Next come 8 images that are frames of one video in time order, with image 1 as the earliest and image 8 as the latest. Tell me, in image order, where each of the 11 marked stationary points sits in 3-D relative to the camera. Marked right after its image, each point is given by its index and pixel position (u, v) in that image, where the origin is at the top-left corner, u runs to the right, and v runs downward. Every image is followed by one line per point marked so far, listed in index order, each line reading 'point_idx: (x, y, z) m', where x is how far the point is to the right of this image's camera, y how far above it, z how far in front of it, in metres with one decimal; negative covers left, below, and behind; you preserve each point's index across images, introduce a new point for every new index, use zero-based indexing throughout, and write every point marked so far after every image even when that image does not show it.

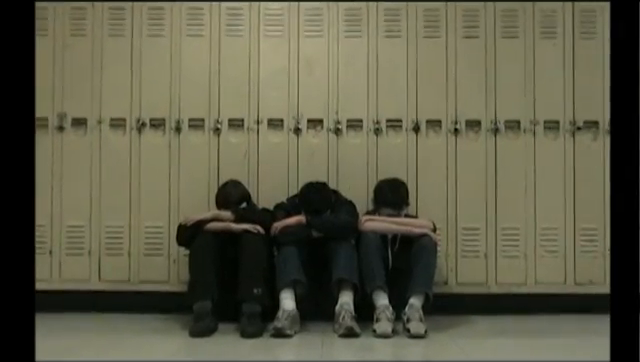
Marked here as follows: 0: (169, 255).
0: (-0.9, -0.5, +4.7) m
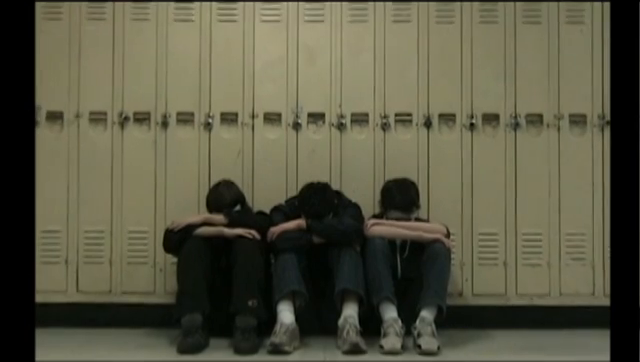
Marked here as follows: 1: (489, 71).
0: (-0.9, -0.5, +4.3) m
1: (+0.9, +0.6, +4.3) m
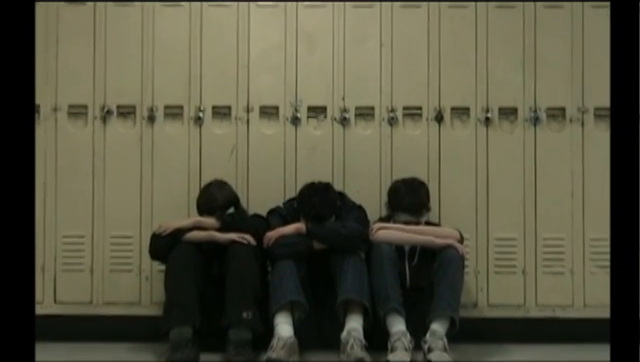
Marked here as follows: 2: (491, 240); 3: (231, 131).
0: (-0.9, -0.5, +3.9) m
1: (+0.9, +0.6, +3.9) m
2: (+0.9, -0.3, +3.9) m
3: (-0.5, +0.3, +4.0) m
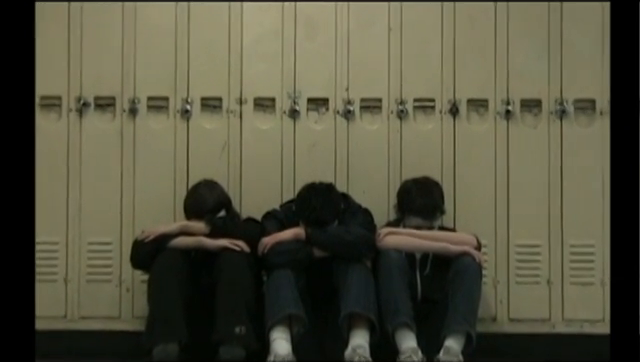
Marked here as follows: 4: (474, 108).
0: (-0.9, -0.5, +3.5) m
1: (+0.9, +0.6, +3.5) m
2: (+0.9, -0.3, +3.5) m
3: (-0.4, +0.3, +3.6) m
4: (+0.7, +0.3, +3.6) m
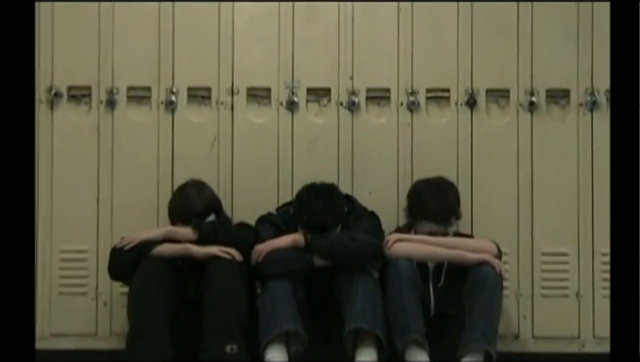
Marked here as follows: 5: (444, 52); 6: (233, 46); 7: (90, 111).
0: (-0.9, -0.5, +3.1) m
1: (+0.9, +0.6, +3.1) m
2: (+0.9, -0.3, +3.1) m
3: (-0.4, +0.3, +3.2) m
4: (+0.7, +0.3, +3.2) m
5: (+0.5, +0.5, +3.2) m
6: (-0.4, +0.6, +3.1) m
7: (-0.9, +0.3, +3.1) m
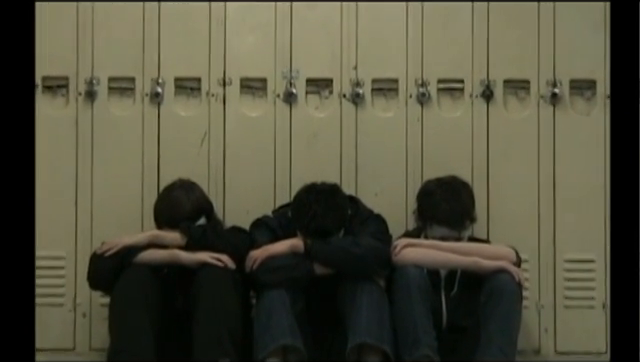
0: (-0.9, -0.5, +2.9) m
1: (+0.9, +0.6, +2.9) m
2: (+0.9, -0.3, +2.9) m
3: (-0.4, +0.3, +2.9) m
4: (+0.7, +0.3, +2.9) m
5: (+0.5, +0.5, +2.9) m
6: (-0.3, +0.6, +2.9) m
7: (-0.9, +0.3, +2.9) m
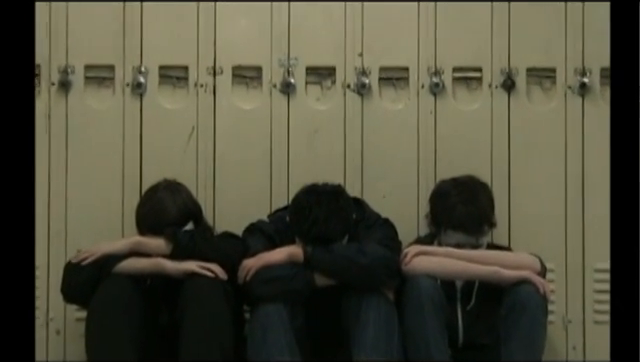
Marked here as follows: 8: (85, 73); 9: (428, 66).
0: (-0.9, -0.5, +2.6) m
1: (+0.9, +0.6, +2.6) m
2: (+0.9, -0.3, +2.6) m
3: (-0.4, +0.3, +2.6) m
4: (+0.7, +0.3, +2.6) m
5: (+0.5, +0.5, +2.6) m
6: (-0.3, +0.6, +2.6) m
7: (-0.9, +0.3, +2.6) m
8: (-0.8, +0.4, +2.6) m
9: (+0.4, +0.4, +2.6) m
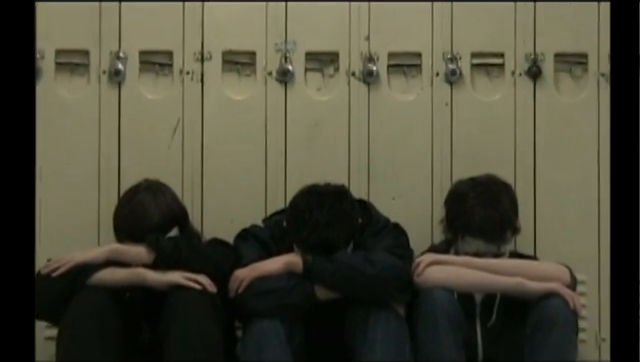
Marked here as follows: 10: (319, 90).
0: (-0.9, -0.5, +2.3) m
1: (+1.0, +0.6, +2.3) m
2: (+0.9, -0.3, +2.3) m
3: (-0.4, +0.3, +2.3) m
4: (+0.7, +0.3, +2.3) m
5: (+0.5, +0.5, +2.3) m
6: (-0.3, +0.6, +2.3) m
7: (-0.9, +0.3, +2.3) m
8: (-0.8, +0.4, +2.3) m
9: (+0.4, +0.4, +2.3) m
10: (0.0, +0.3, +2.3) m
